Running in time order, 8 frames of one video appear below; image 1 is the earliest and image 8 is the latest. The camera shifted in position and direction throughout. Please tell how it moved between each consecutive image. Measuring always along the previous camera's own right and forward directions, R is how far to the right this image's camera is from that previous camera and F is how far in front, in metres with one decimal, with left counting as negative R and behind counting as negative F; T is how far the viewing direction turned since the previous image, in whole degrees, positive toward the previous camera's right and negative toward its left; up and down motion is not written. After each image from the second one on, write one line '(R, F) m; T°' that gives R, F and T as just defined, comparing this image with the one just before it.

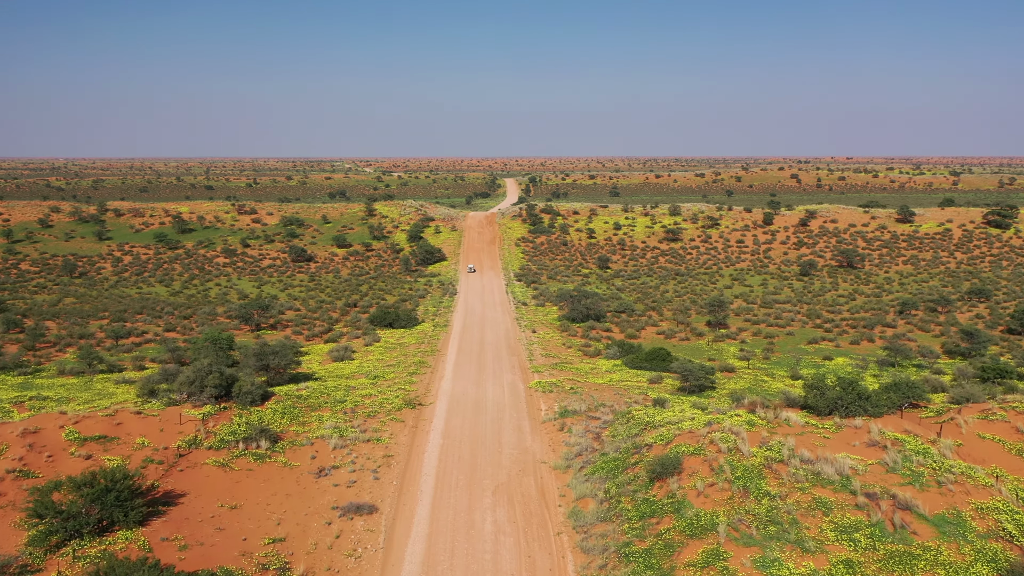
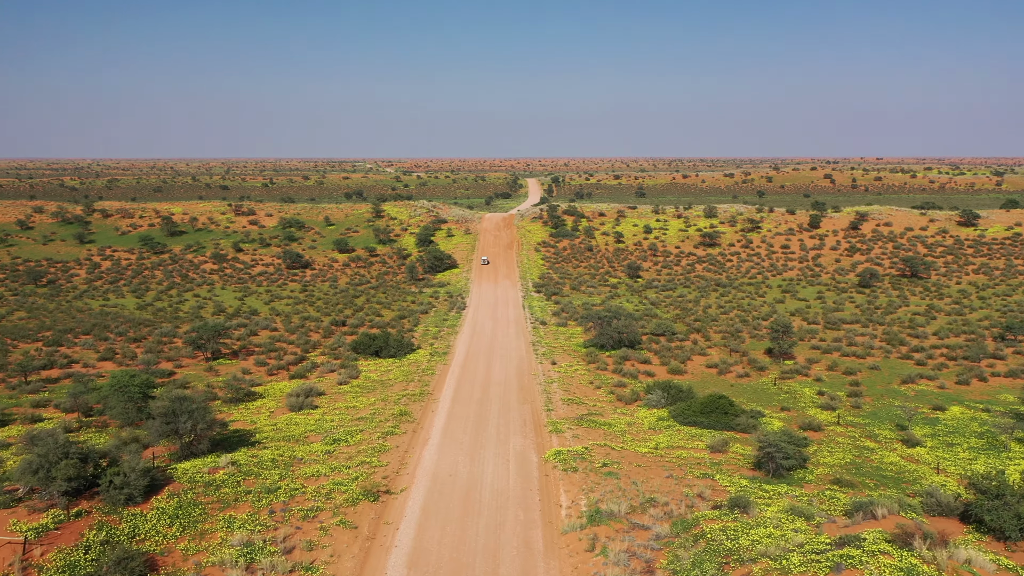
(+0.3, +6.6) m; -2°
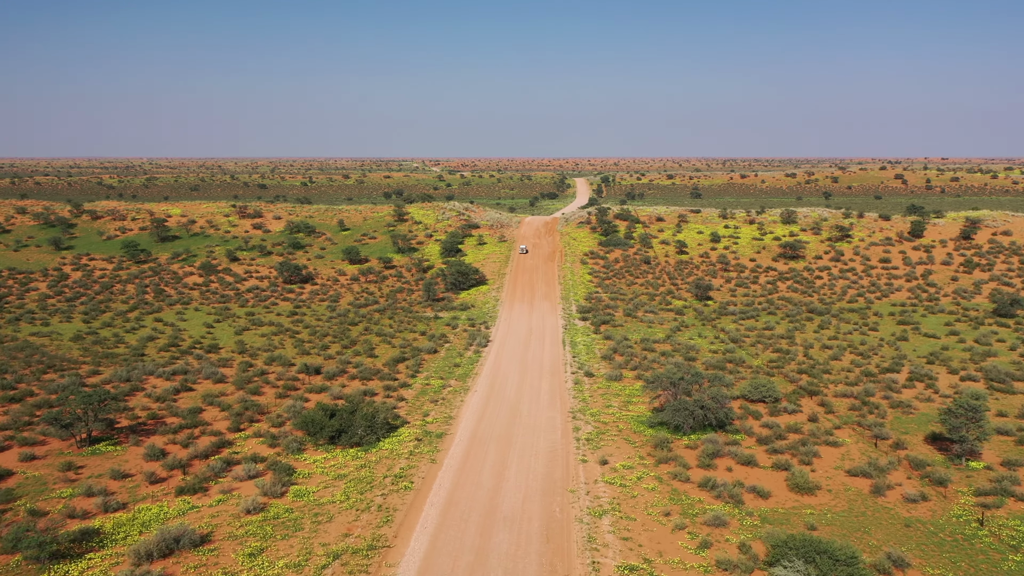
(+0.4, +9.8) m; -3°
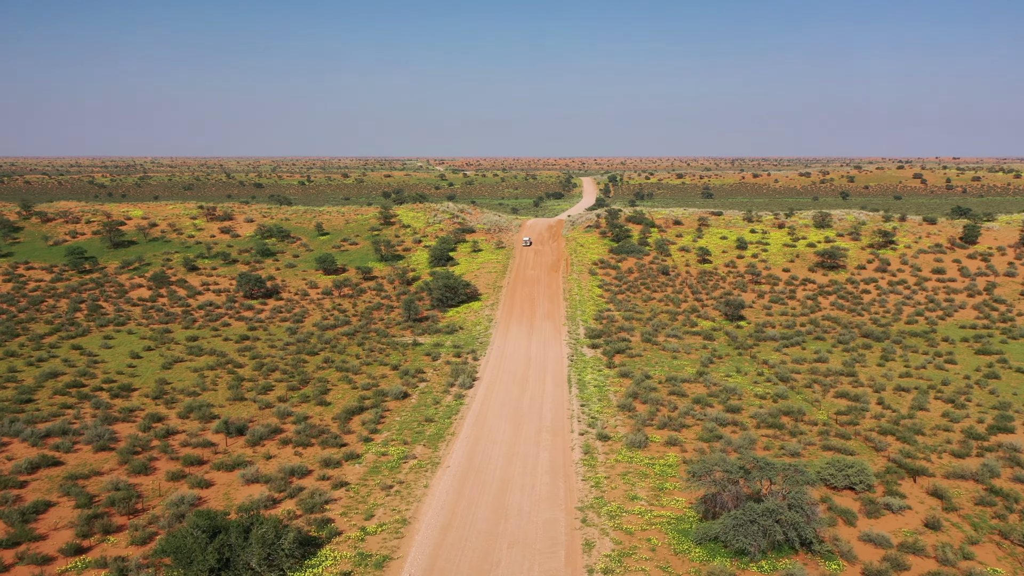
(+0.4, +6.6) m; 0°
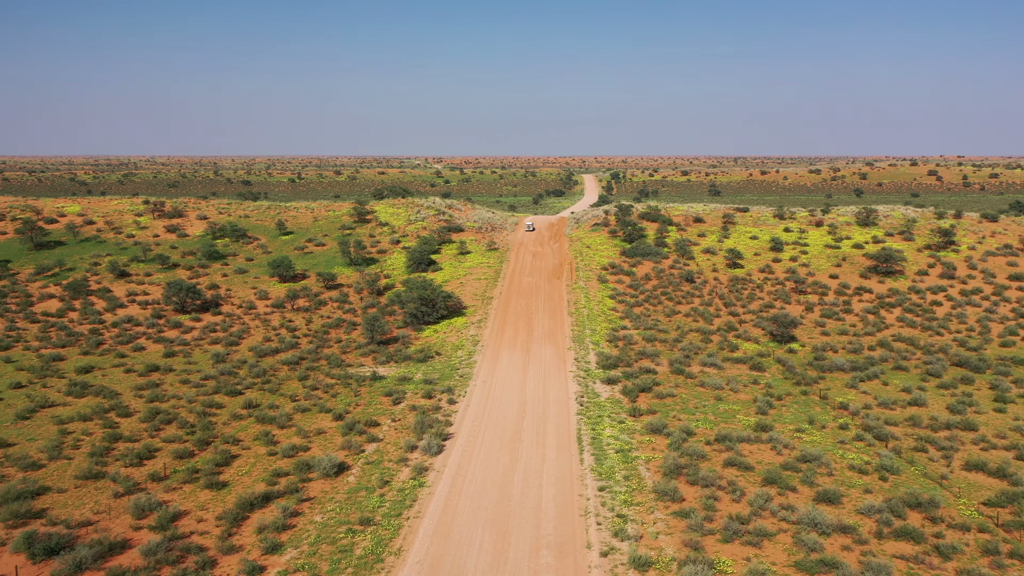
(+0.3, +7.6) m; 0°
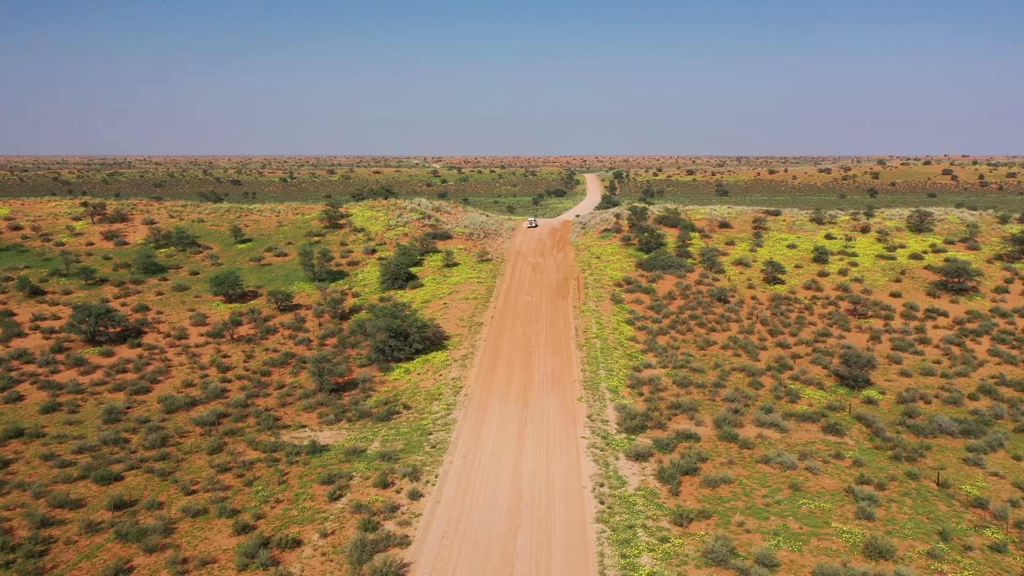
(+0.2, +6.6) m; 0°
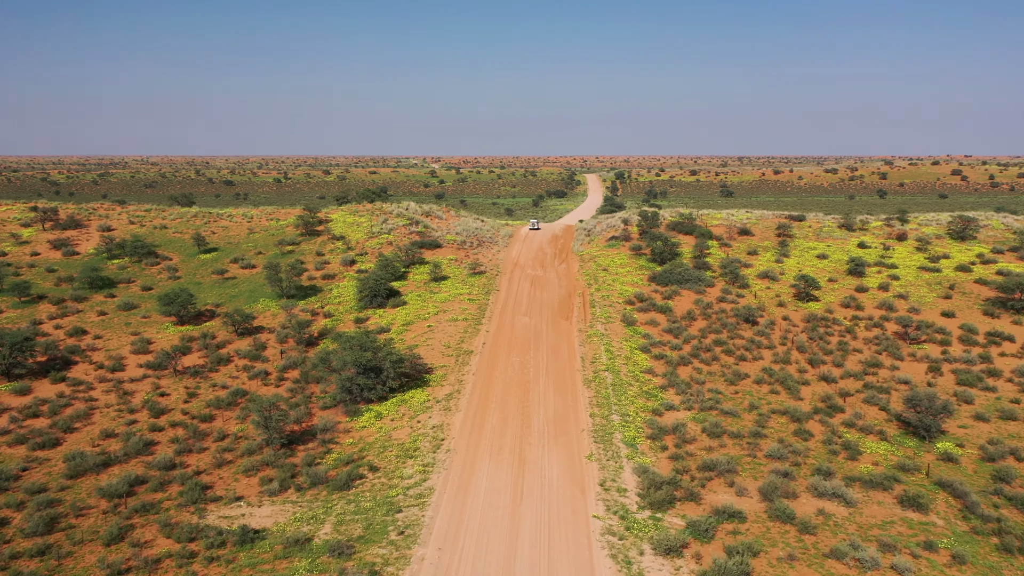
(+0.1, +4.1) m; 0°
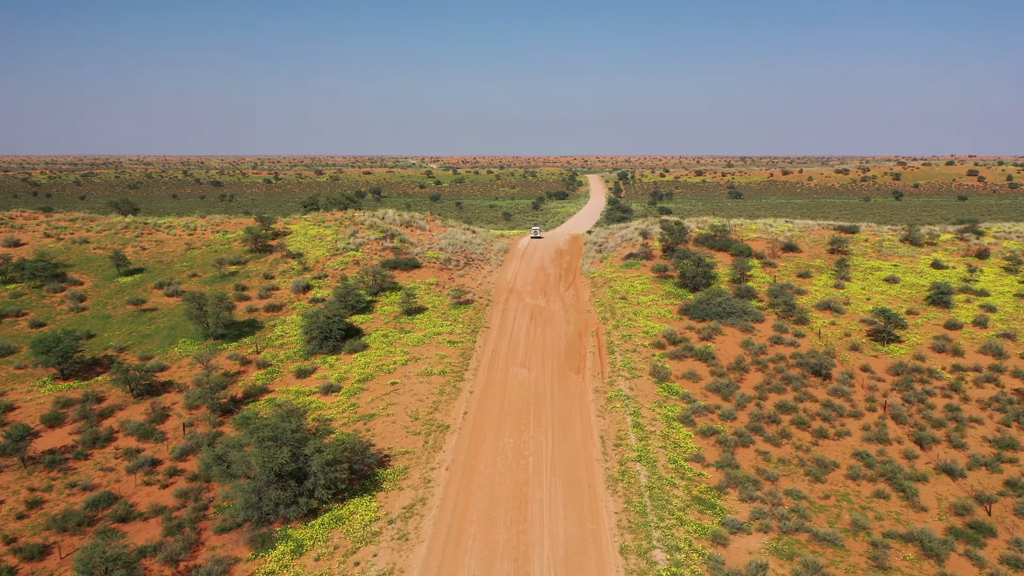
(+0.2, +6.6) m; 0°
